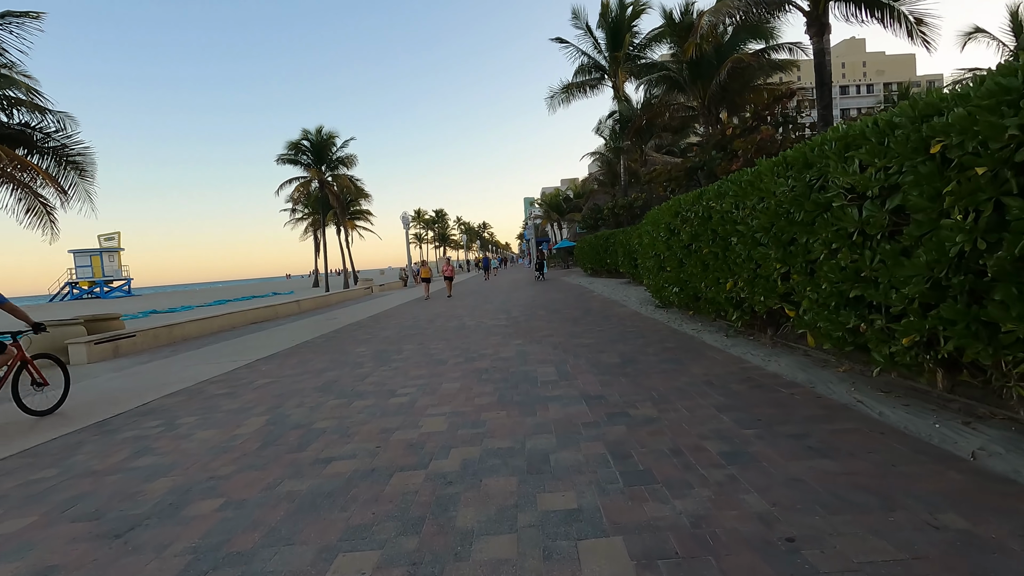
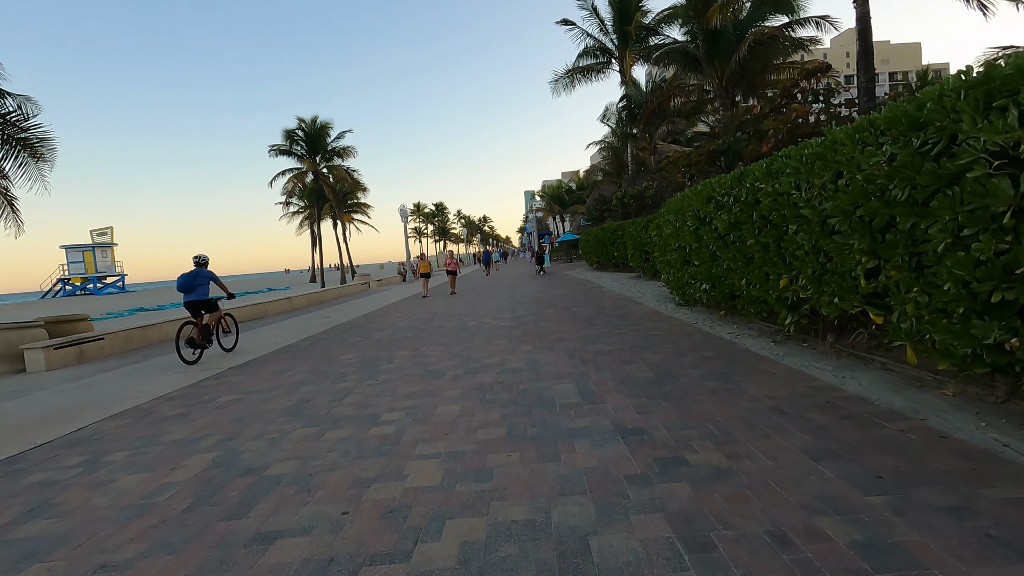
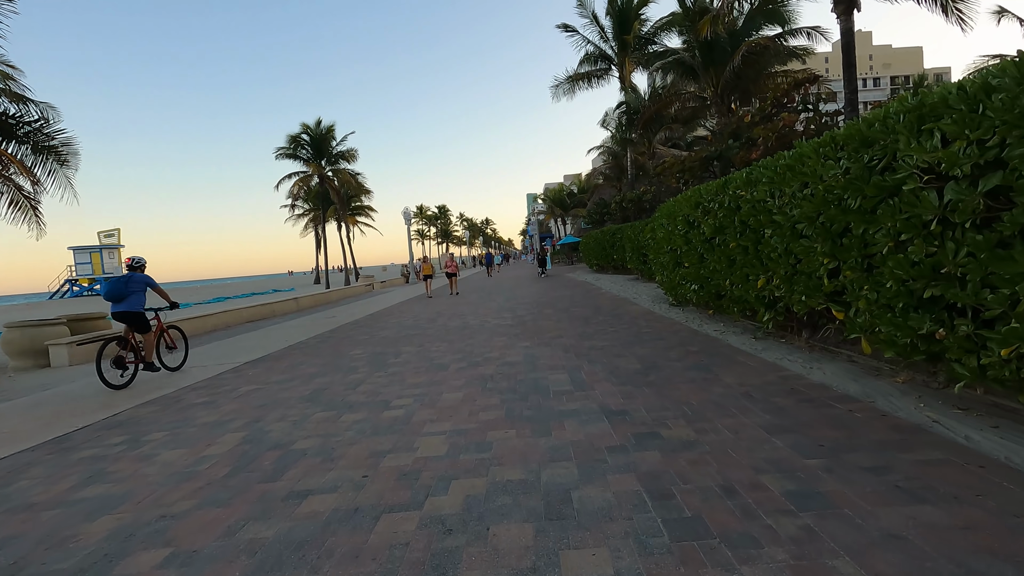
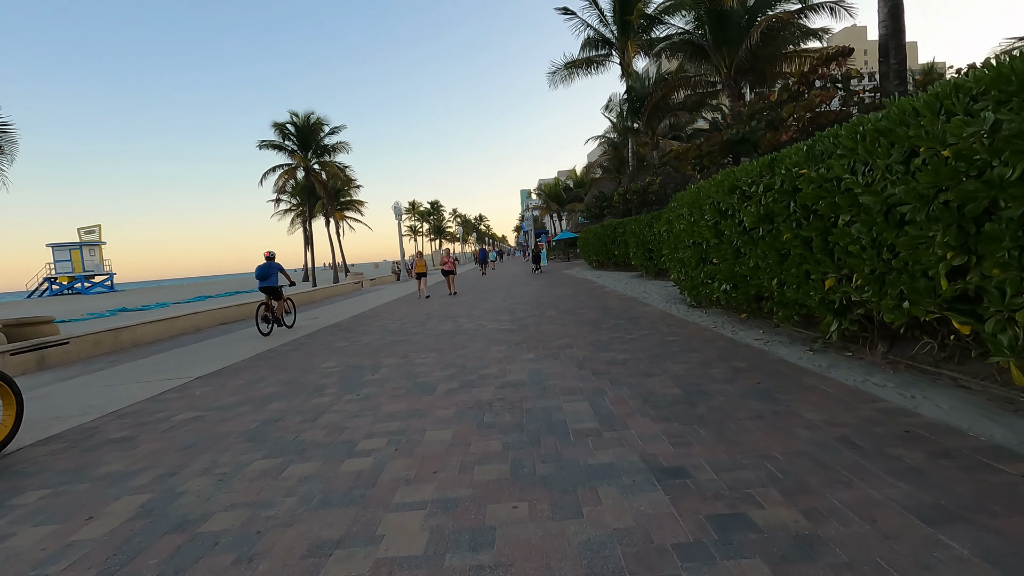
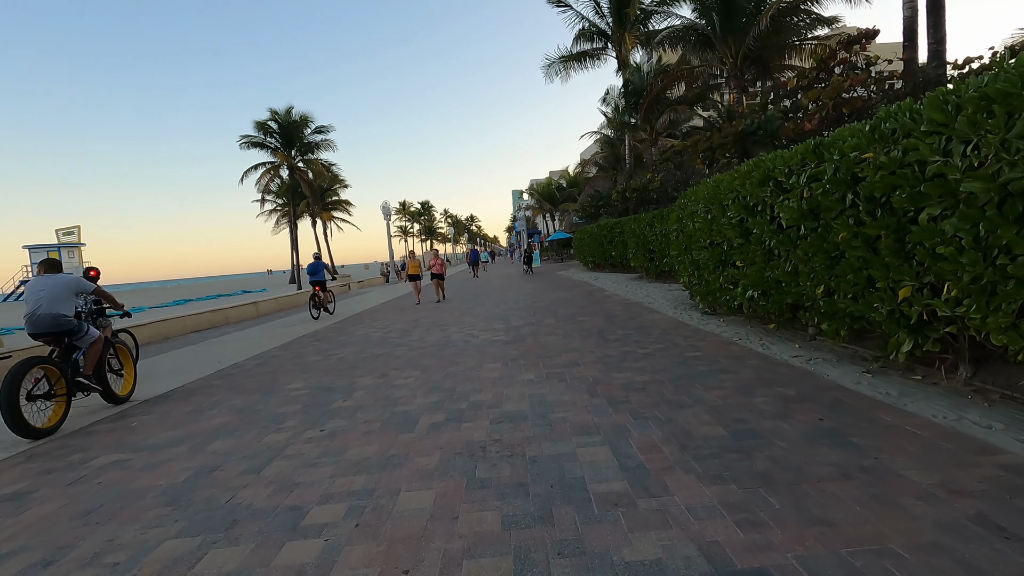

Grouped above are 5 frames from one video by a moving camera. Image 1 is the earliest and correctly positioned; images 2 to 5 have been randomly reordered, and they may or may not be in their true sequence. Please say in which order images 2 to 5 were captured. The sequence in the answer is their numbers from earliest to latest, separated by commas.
3, 2, 4, 5
